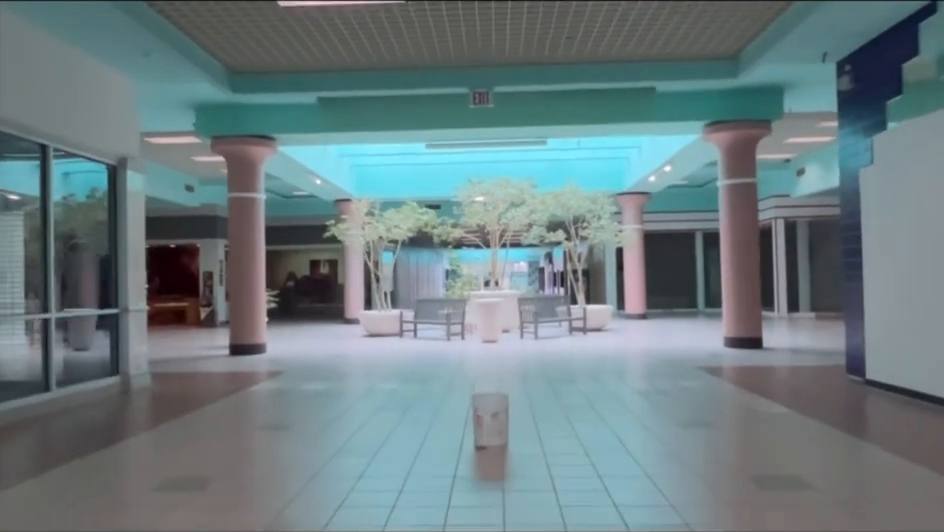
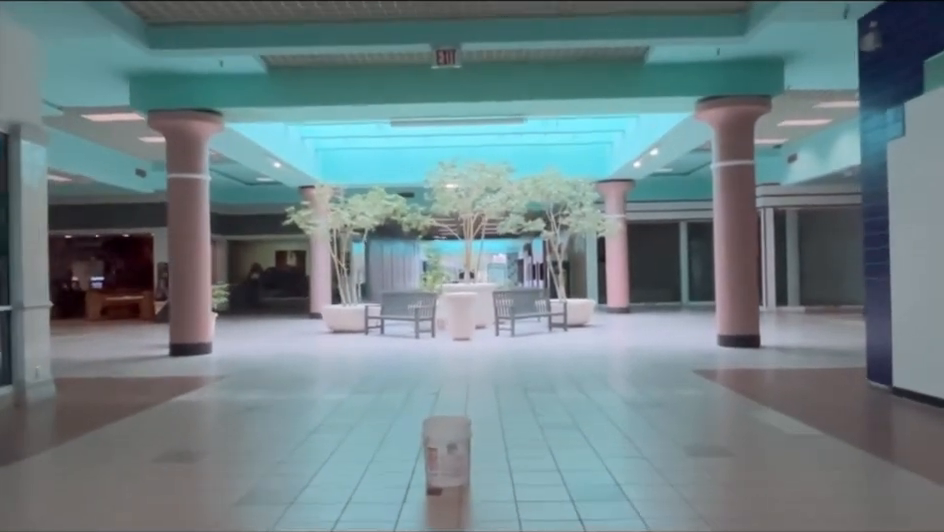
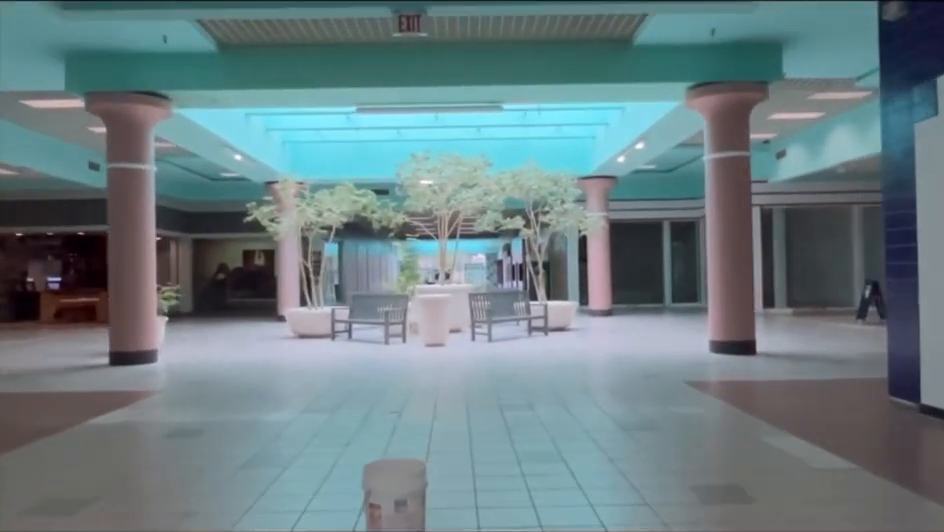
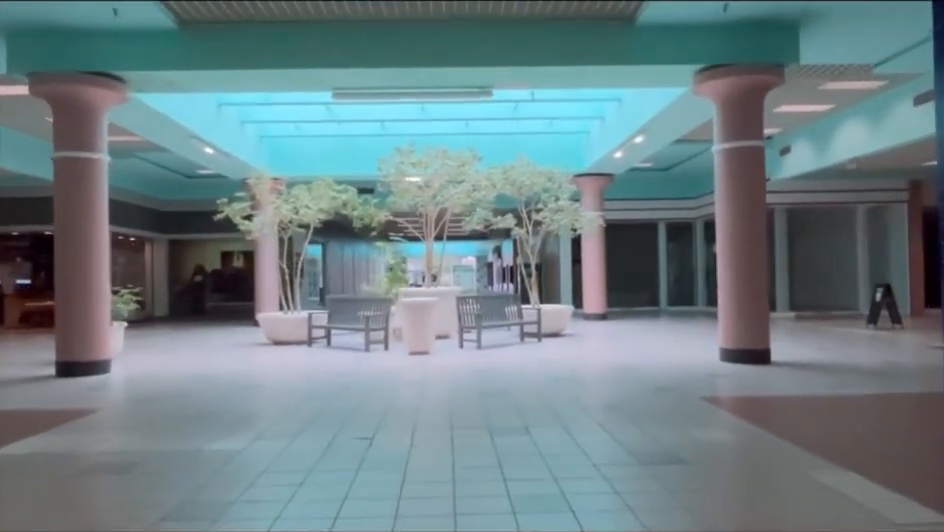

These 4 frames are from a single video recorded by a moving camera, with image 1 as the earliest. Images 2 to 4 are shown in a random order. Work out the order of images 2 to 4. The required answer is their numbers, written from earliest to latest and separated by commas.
2, 3, 4
